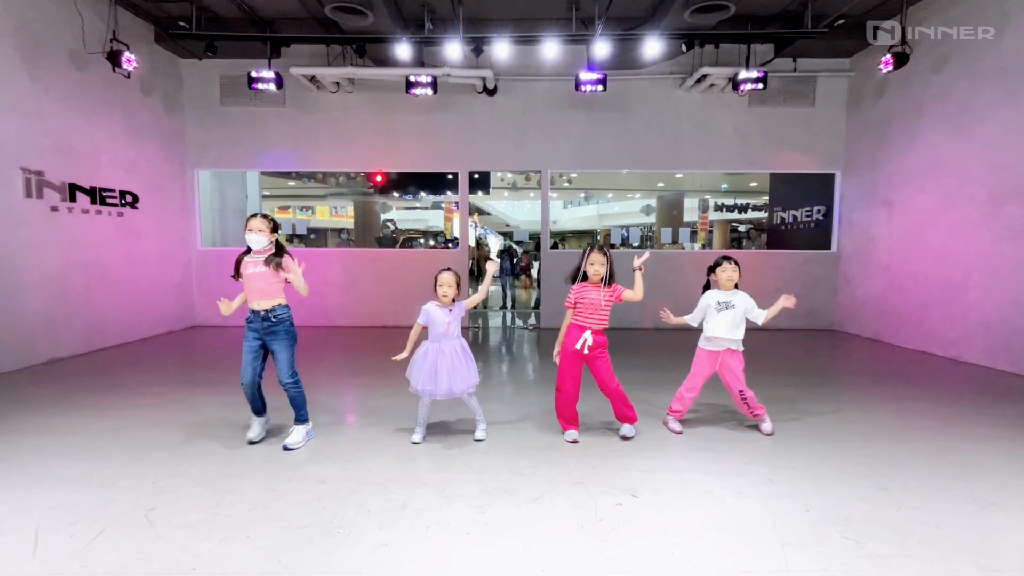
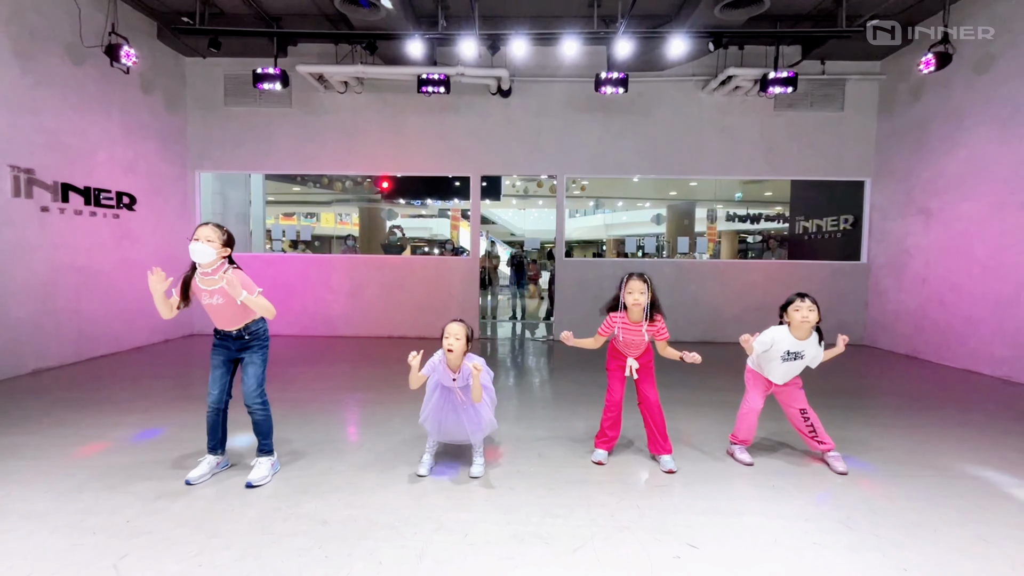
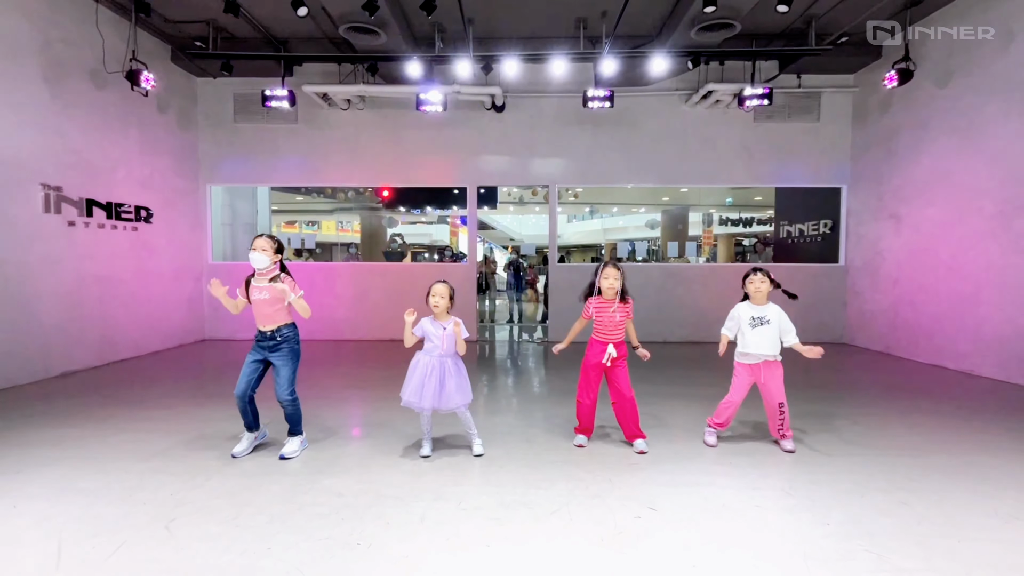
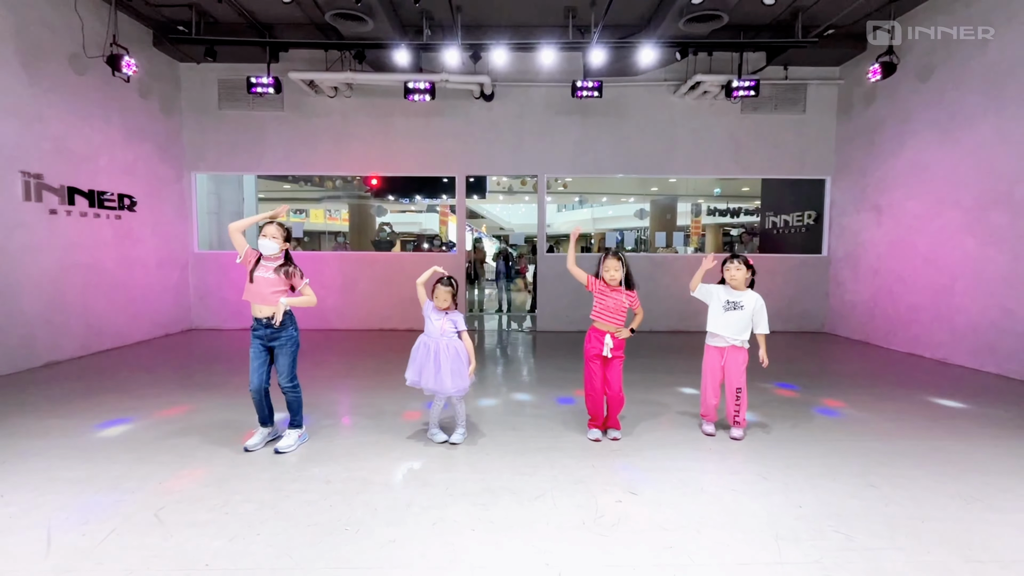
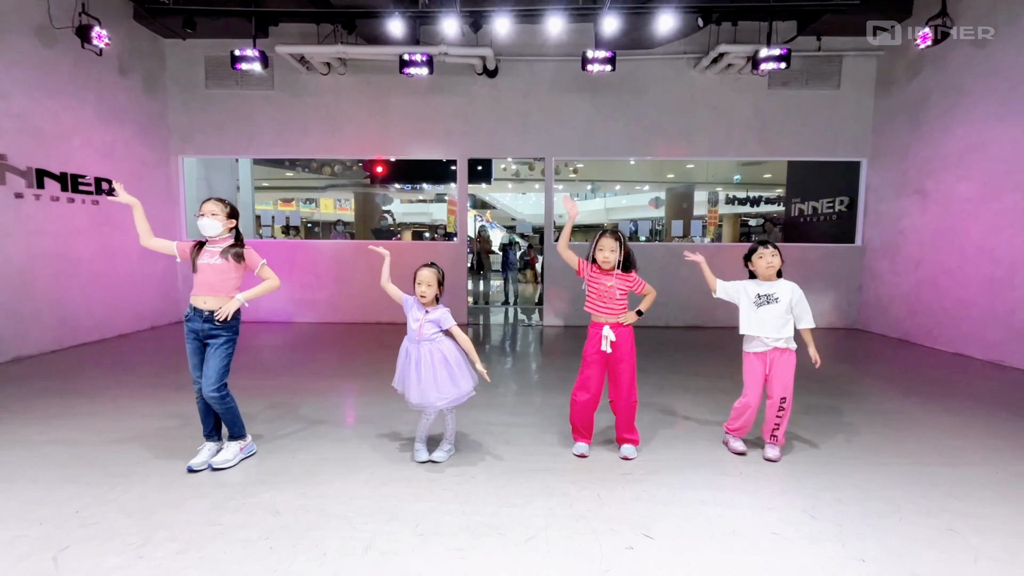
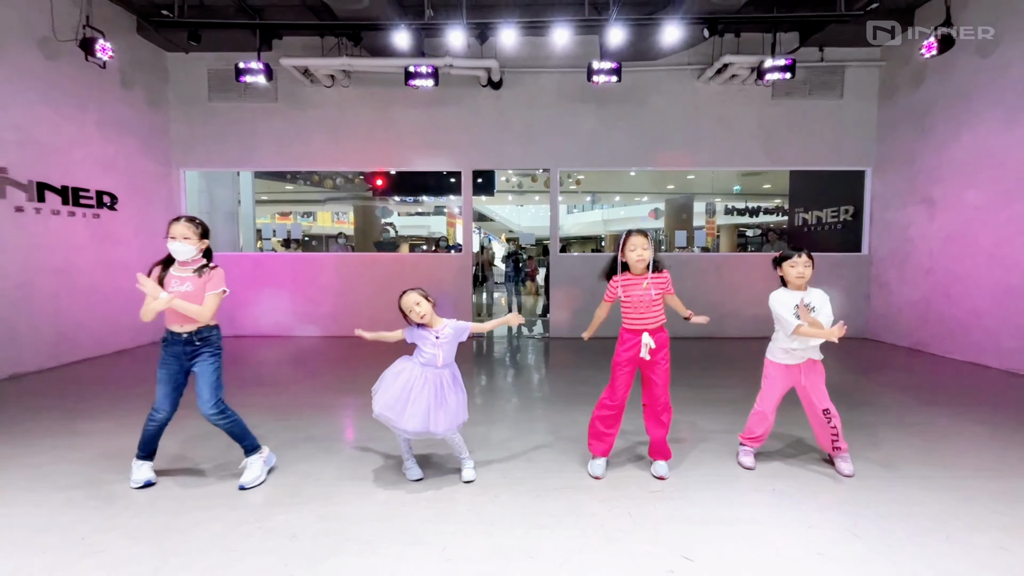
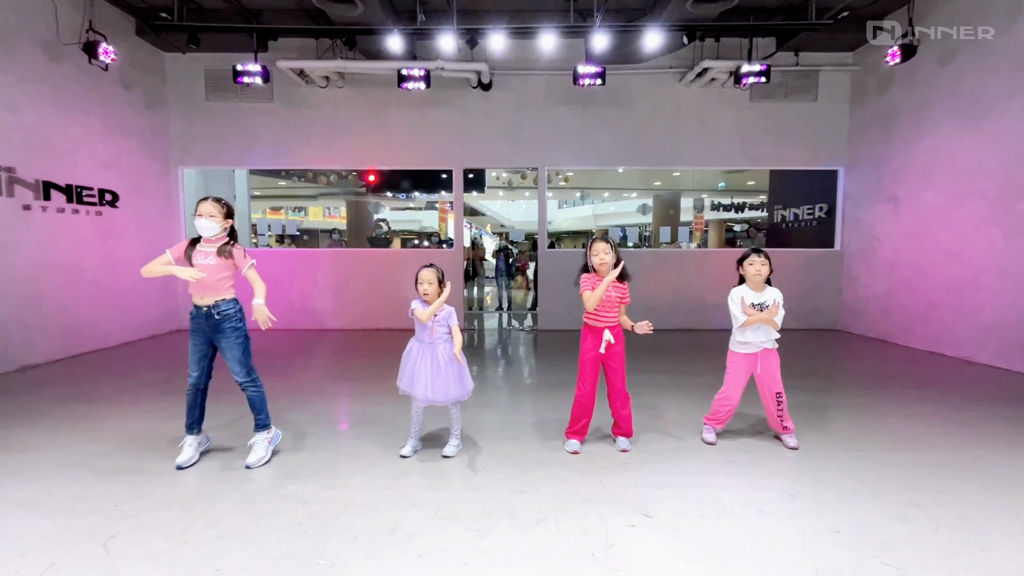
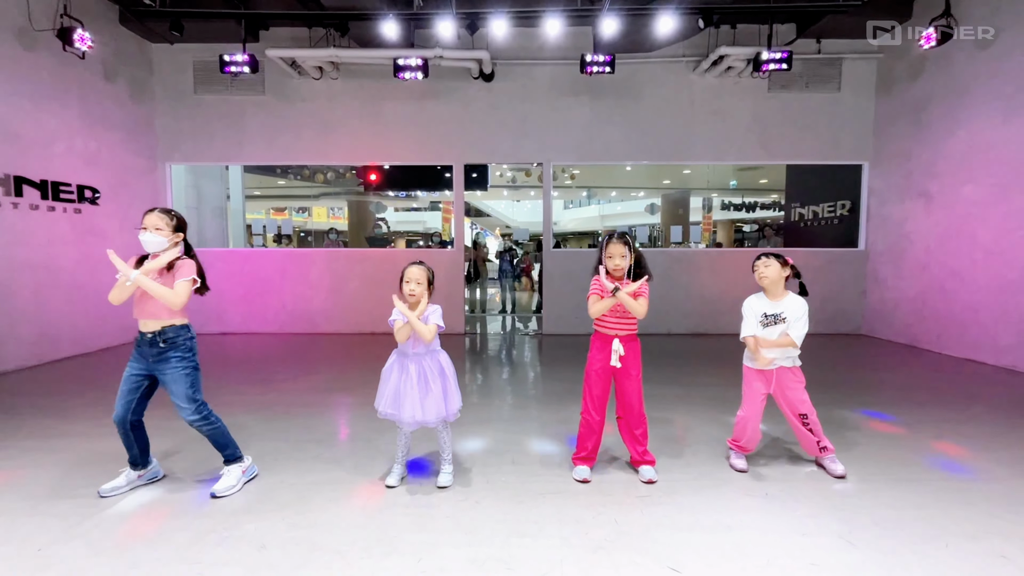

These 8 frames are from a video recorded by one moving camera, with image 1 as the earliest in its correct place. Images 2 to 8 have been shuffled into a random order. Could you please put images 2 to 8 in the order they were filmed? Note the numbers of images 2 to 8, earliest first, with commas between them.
5, 4, 7, 8, 6, 3, 2
